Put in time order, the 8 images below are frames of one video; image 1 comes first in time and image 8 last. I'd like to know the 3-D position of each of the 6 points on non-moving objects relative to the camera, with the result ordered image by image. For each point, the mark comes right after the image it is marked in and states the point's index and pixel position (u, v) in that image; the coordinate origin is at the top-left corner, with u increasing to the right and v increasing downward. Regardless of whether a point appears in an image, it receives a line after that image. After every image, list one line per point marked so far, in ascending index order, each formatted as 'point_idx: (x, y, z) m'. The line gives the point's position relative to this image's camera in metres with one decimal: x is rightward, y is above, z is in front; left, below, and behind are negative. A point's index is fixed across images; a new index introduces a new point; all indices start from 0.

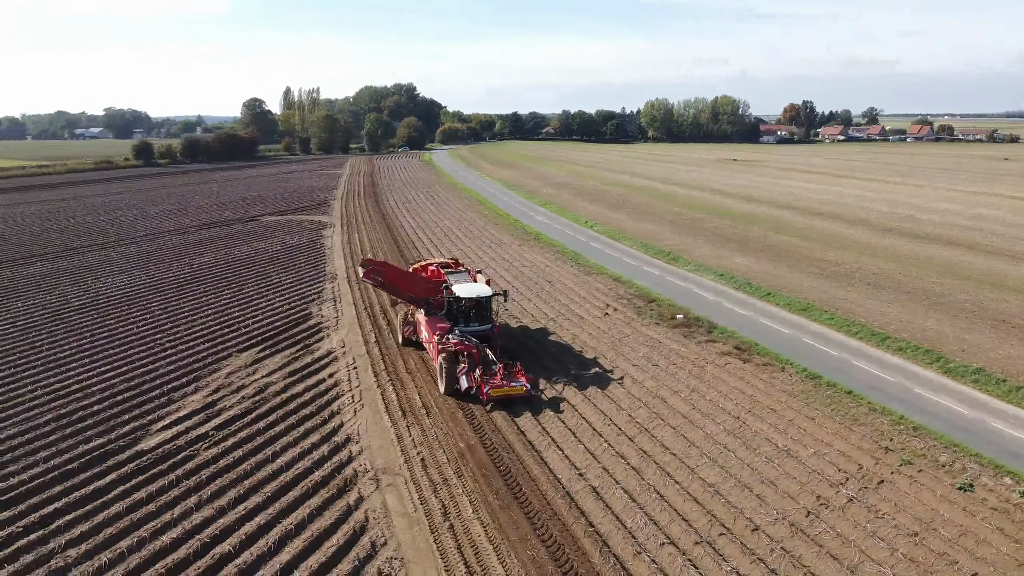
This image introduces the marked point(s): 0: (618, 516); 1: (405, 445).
0: (+1.2, -2.6, +9.2) m
1: (-1.5, -2.2, +11.3) m
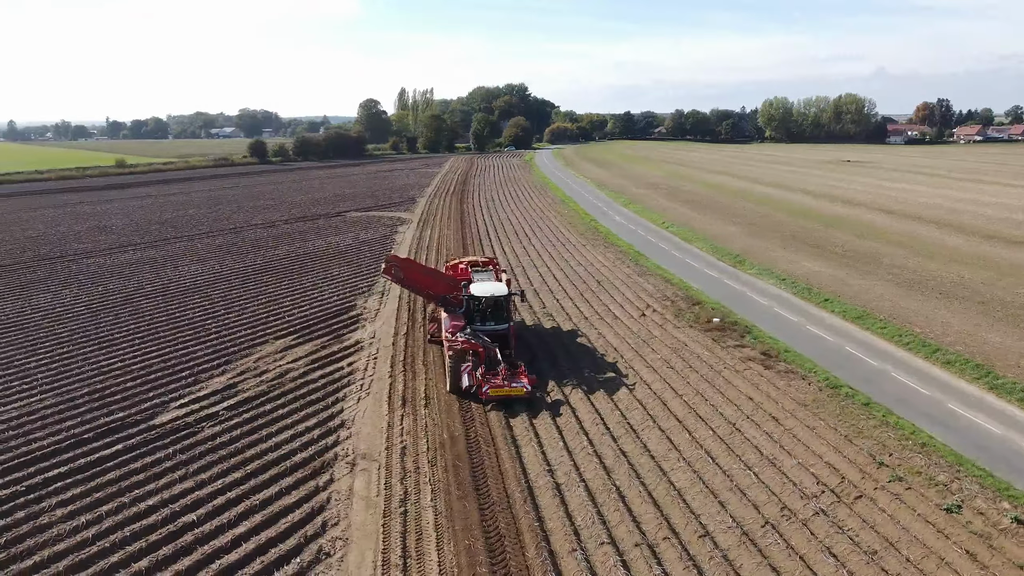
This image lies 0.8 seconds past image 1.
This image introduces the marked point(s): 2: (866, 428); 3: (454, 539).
0: (+0.6, -2.6, +9.2) m
1: (-1.7, -2.1, +11.6) m
2: (+5.1, -2.0, +11.6) m
3: (-0.6, -2.7, +8.7) m
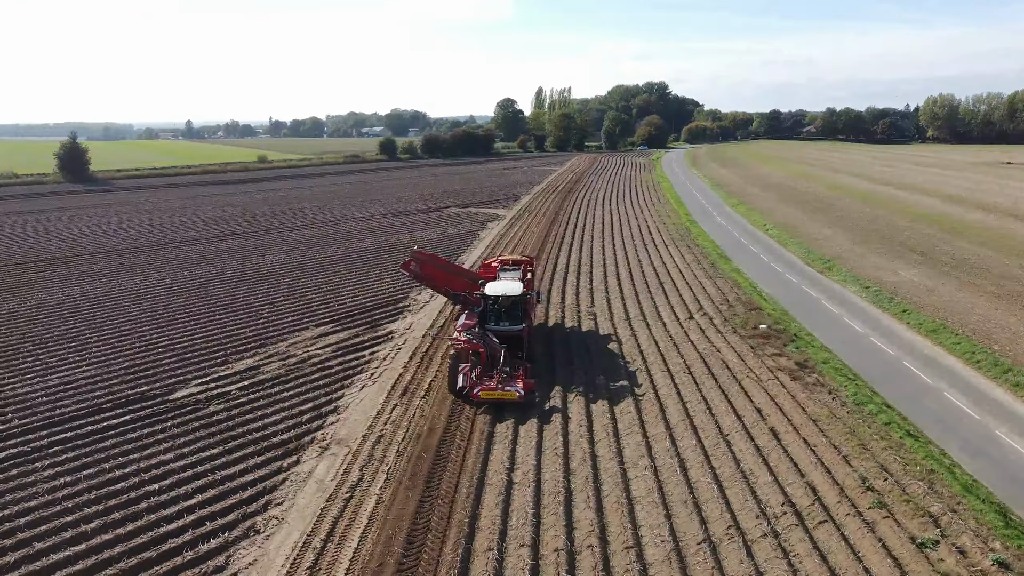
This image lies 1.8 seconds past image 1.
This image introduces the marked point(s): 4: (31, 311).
0: (-0.1, -2.5, +9.0) m
1: (-2.0, -1.9, +11.8) m
2: (+4.7, -2.1, +10.6) m
3: (-1.4, -2.6, +8.7) m
4: (-11.0, -0.5, +18.3) m
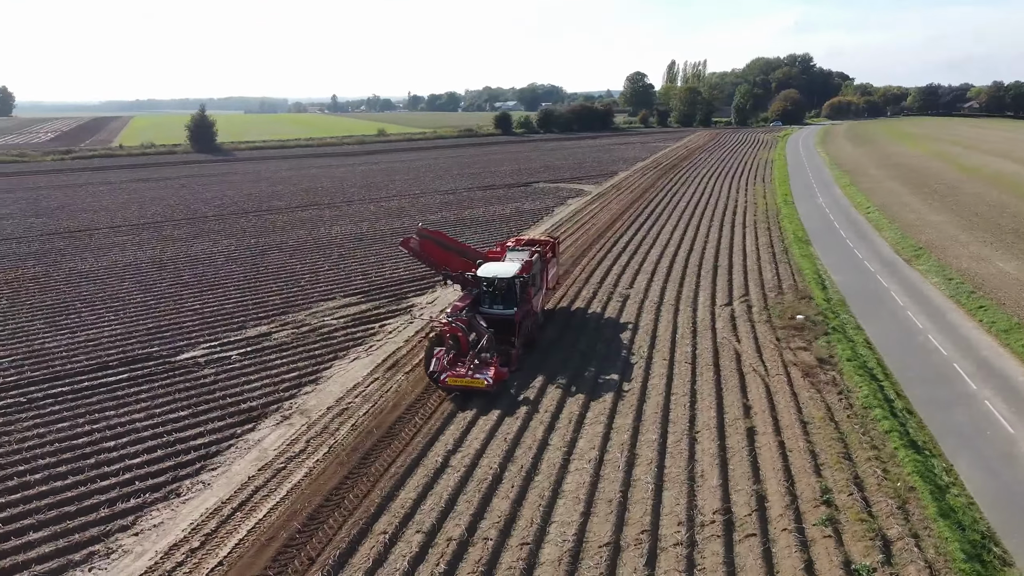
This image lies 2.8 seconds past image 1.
0: (-1.0, -2.3, +8.7) m
1: (-2.4, -1.5, +11.8) m
2: (+4.0, -2.0, +9.5) m
3: (-2.4, -2.3, +8.7) m
4: (-10.1, +0.4, +19.7) m
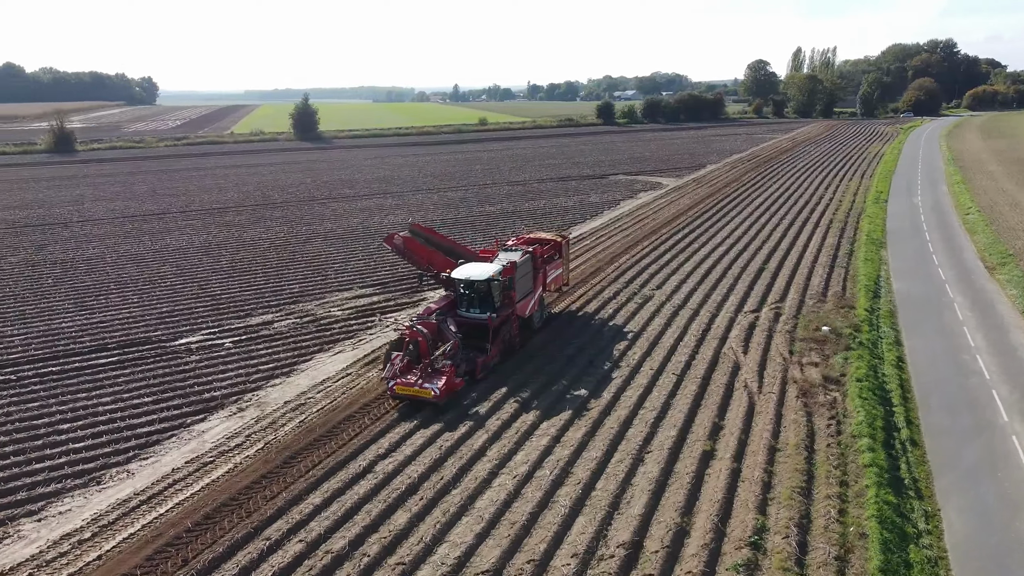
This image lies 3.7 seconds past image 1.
0: (-1.9, -2.3, +8.4) m
1: (-2.8, -1.4, +11.6) m
2: (+3.1, -2.2, +8.5) m
3: (-3.3, -2.2, +8.6) m
4: (-9.3, +0.9, +20.5) m
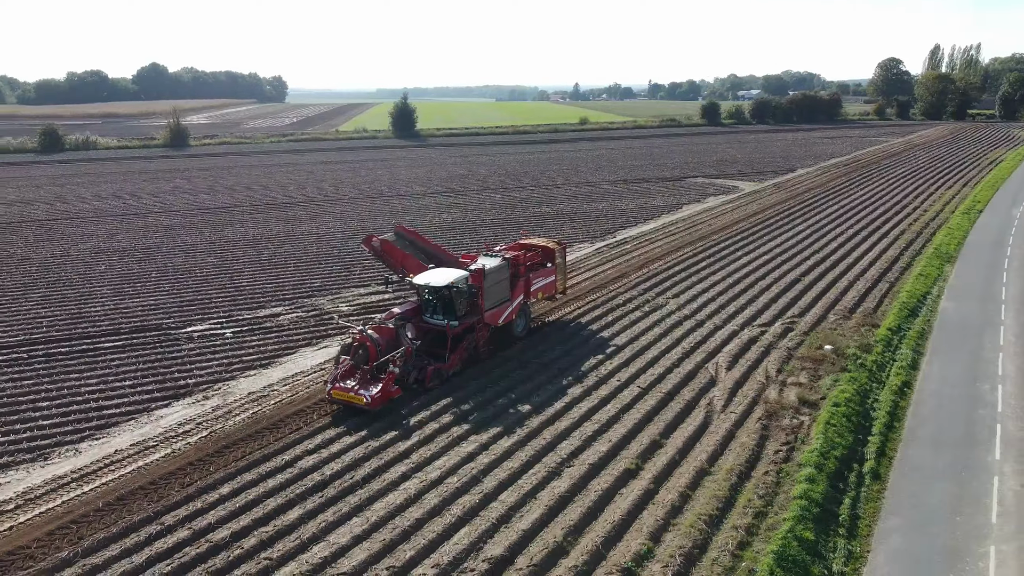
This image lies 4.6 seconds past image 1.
0: (-3.0, -2.2, +8.7) m
1: (-3.4, -1.4, +12.0) m
2: (+2.0, -2.4, +8.0) m
3: (-4.3, -2.2, +9.0) m
4: (-8.4, +1.2, +21.7) m
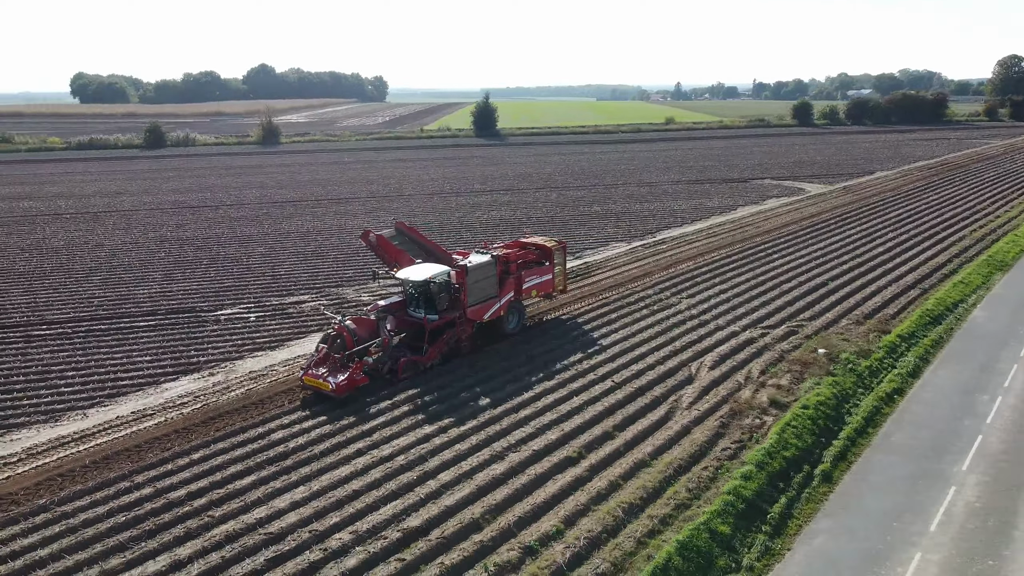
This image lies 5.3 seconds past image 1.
0: (-3.7, -2.0, +9.5) m
1: (-3.6, -1.2, +12.8) m
2: (+1.2, -2.3, +8.2) m
3: (-4.9, -1.9, +10.0) m
4: (-7.3, +1.5, +23.1) m
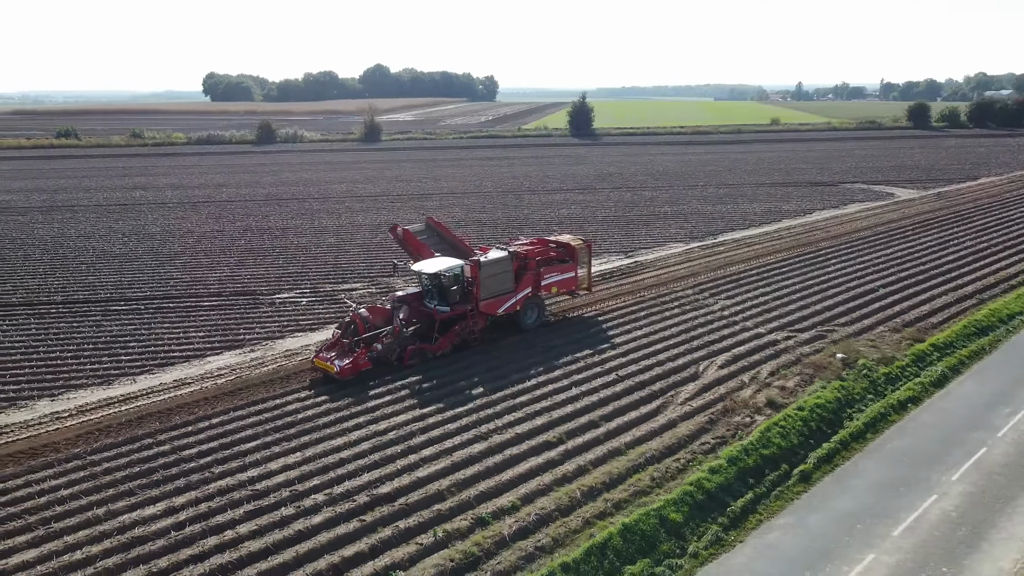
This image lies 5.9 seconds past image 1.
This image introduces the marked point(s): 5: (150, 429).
0: (-3.8, -1.8, +10.5) m
1: (-3.3, -0.9, +13.8) m
2: (+0.8, -2.2, +8.6) m
3: (-5.0, -1.6, +11.2) m
4: (-5.5, +1.8, +24.5) m
5: (-4.6, -1.8, +10.4) m
